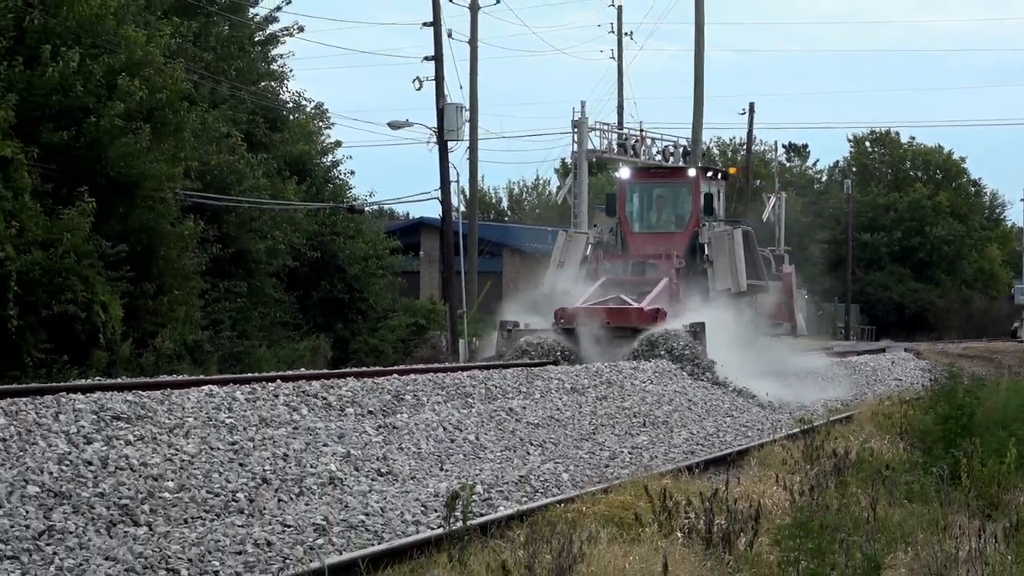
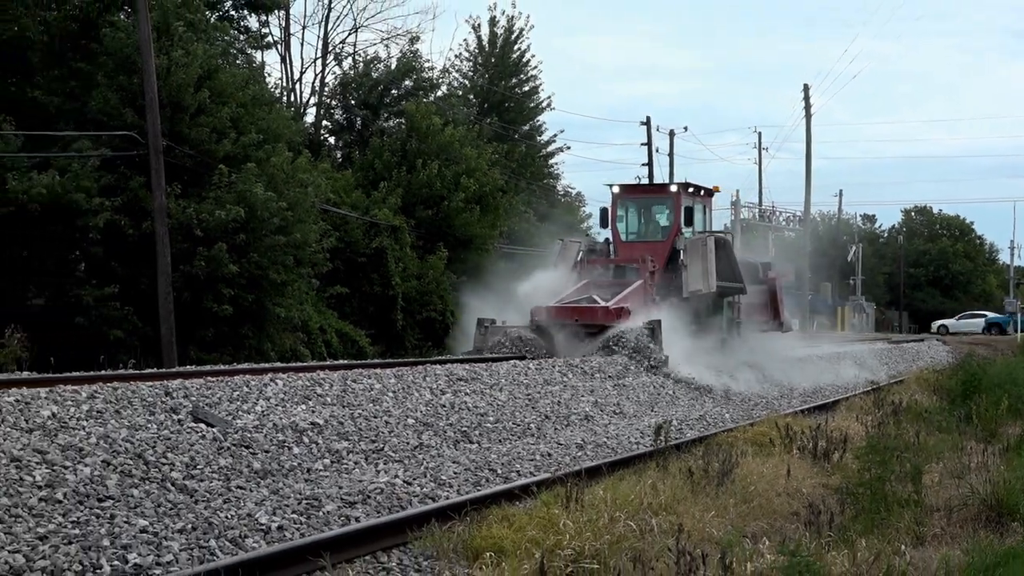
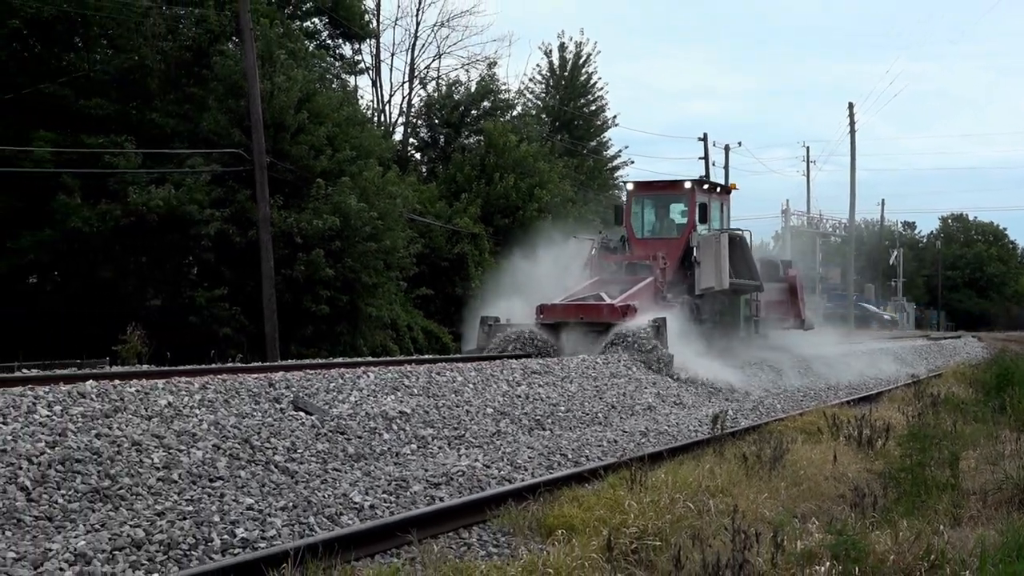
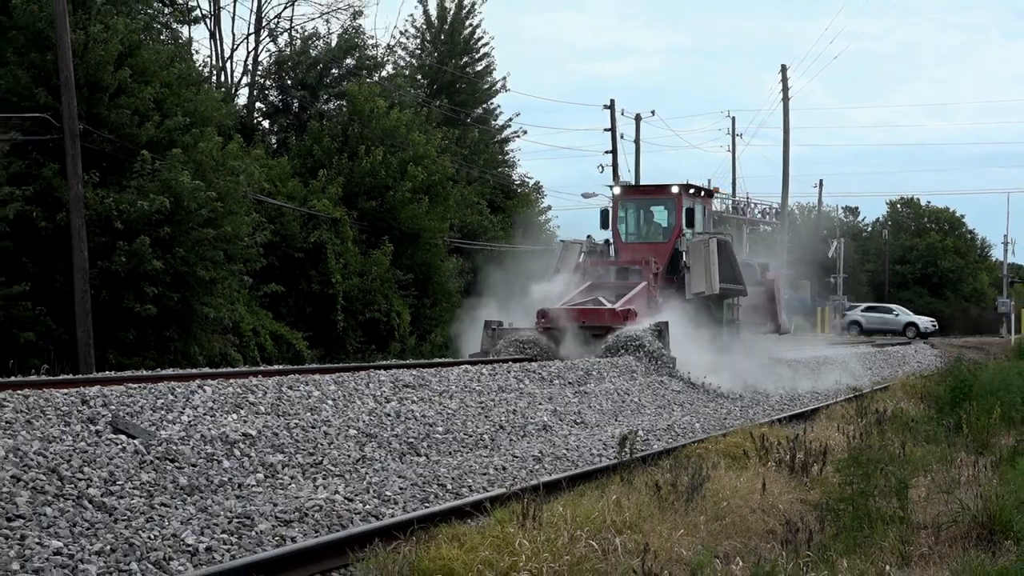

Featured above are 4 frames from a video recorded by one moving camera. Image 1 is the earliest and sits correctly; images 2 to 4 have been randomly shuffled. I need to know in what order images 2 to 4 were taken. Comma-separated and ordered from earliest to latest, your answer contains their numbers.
4, 2, 3
